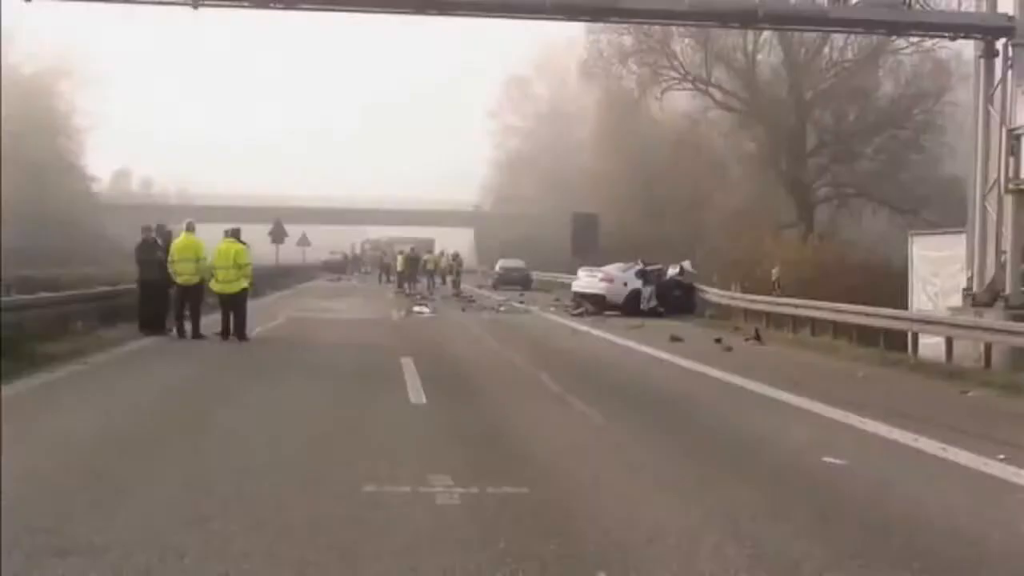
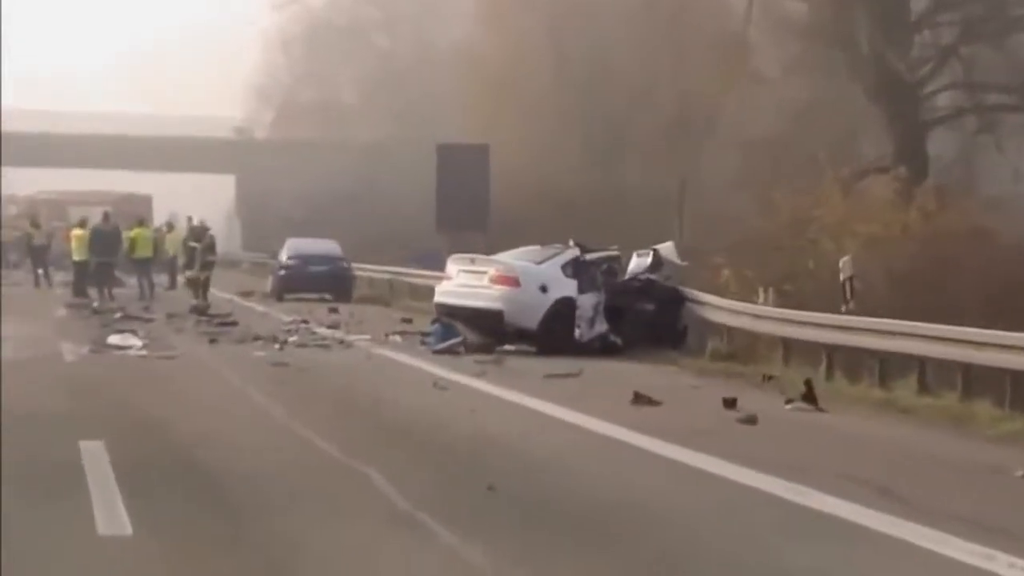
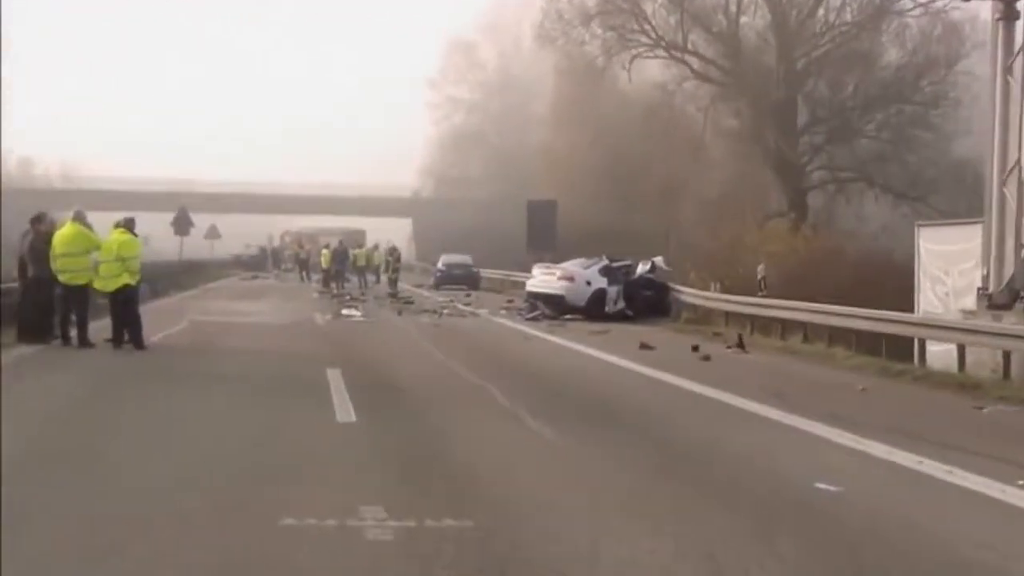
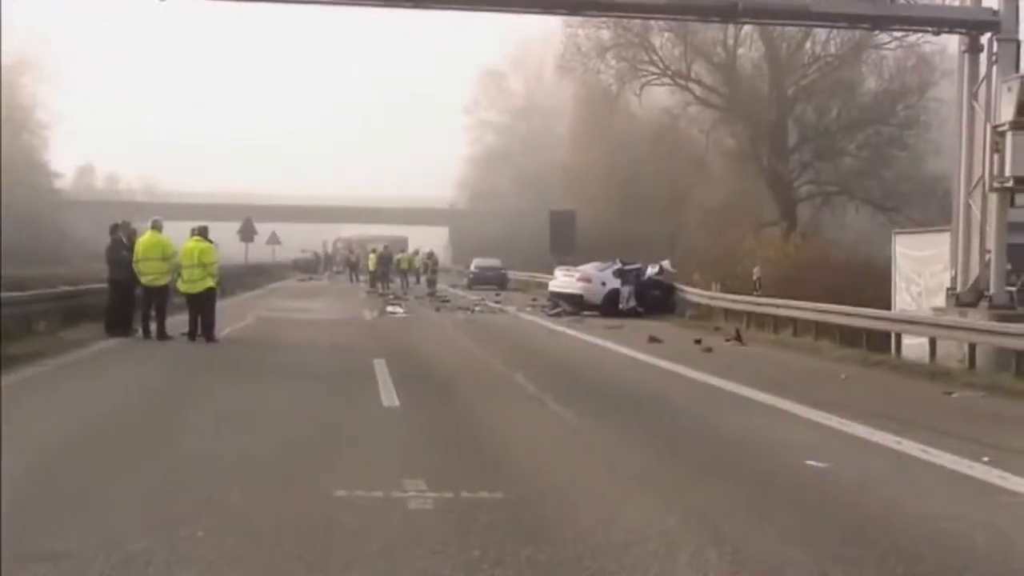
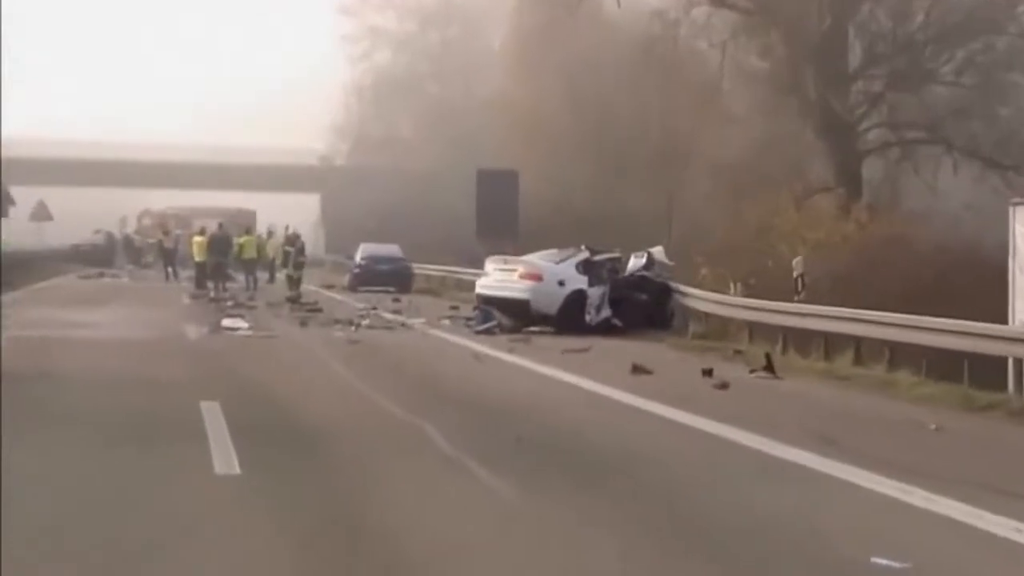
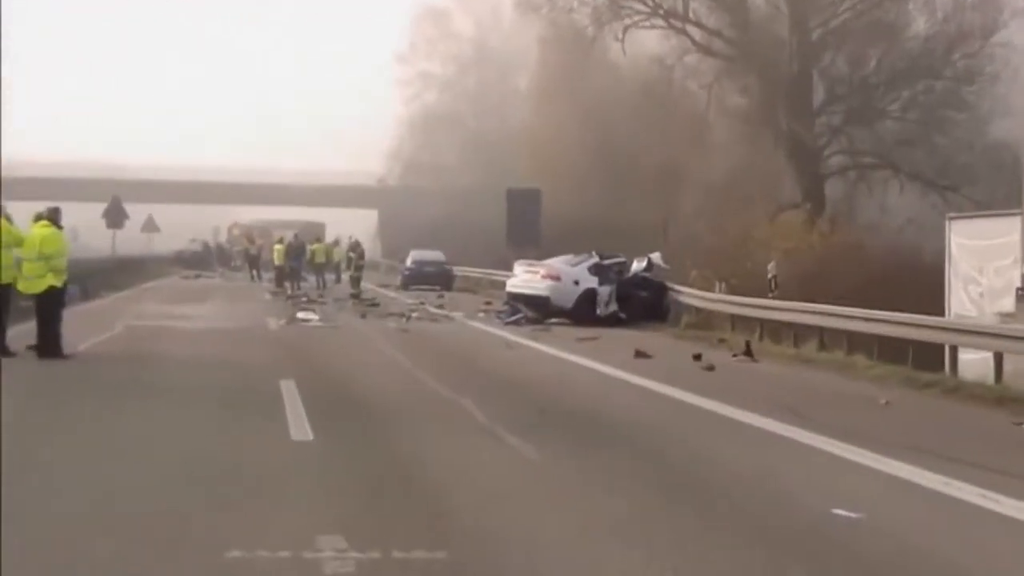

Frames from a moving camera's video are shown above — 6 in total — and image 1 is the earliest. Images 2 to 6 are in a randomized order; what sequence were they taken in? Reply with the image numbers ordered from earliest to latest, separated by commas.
4, 3, 6, 5, 2
